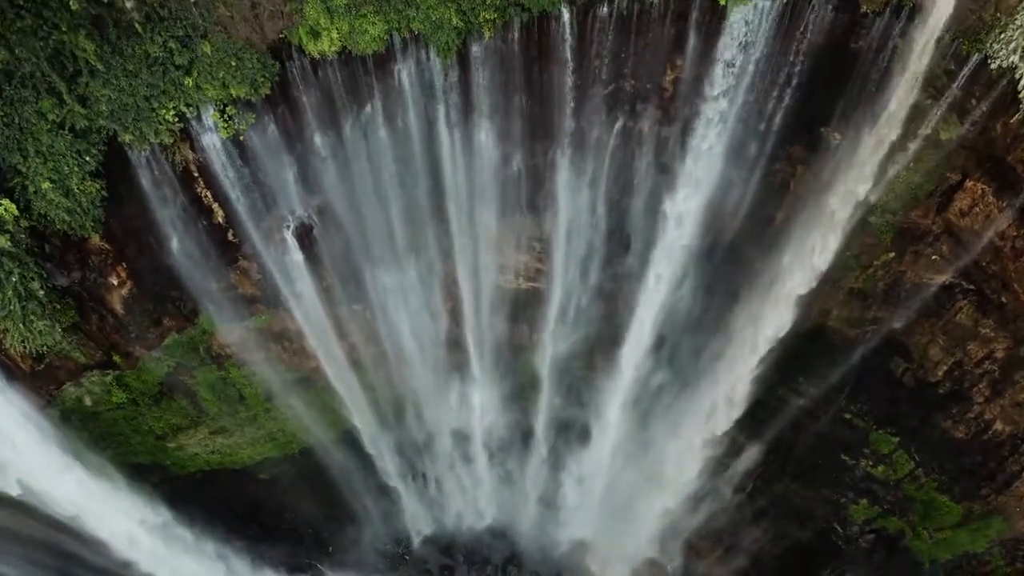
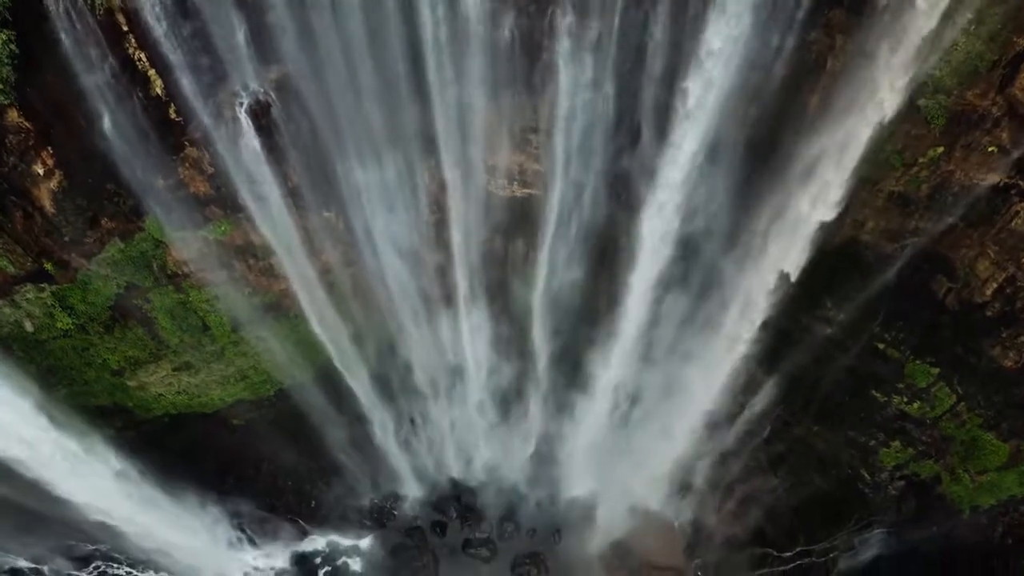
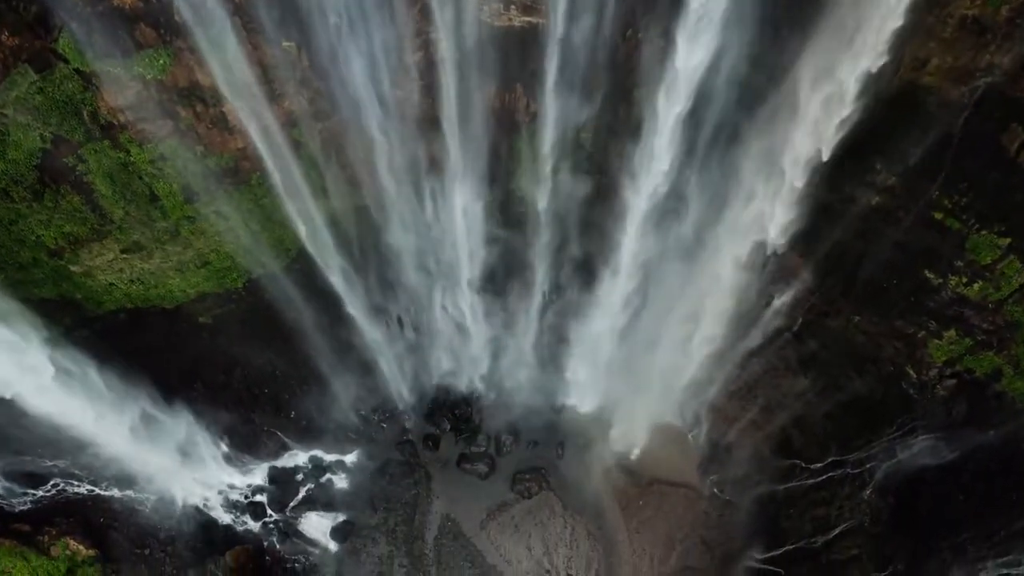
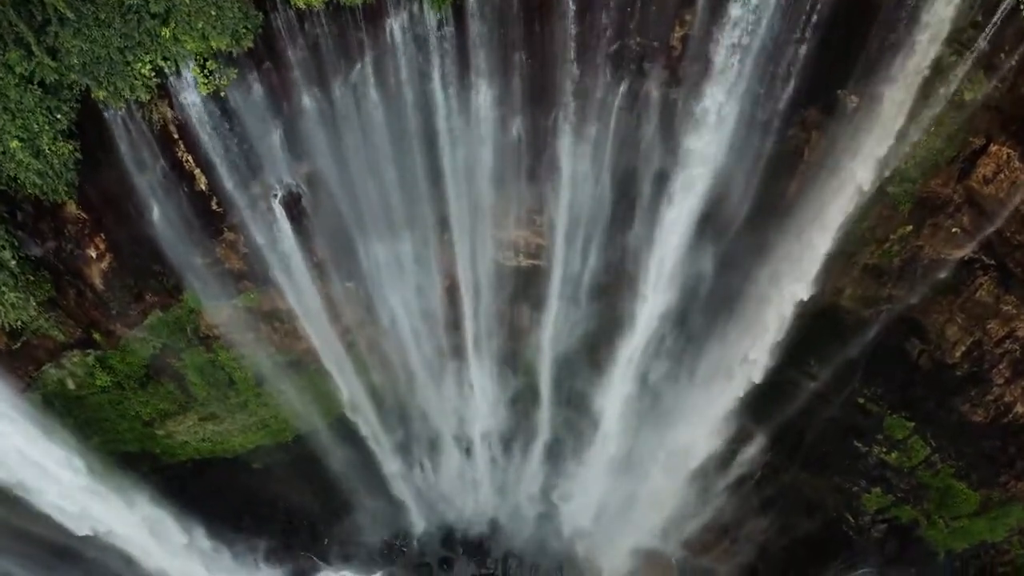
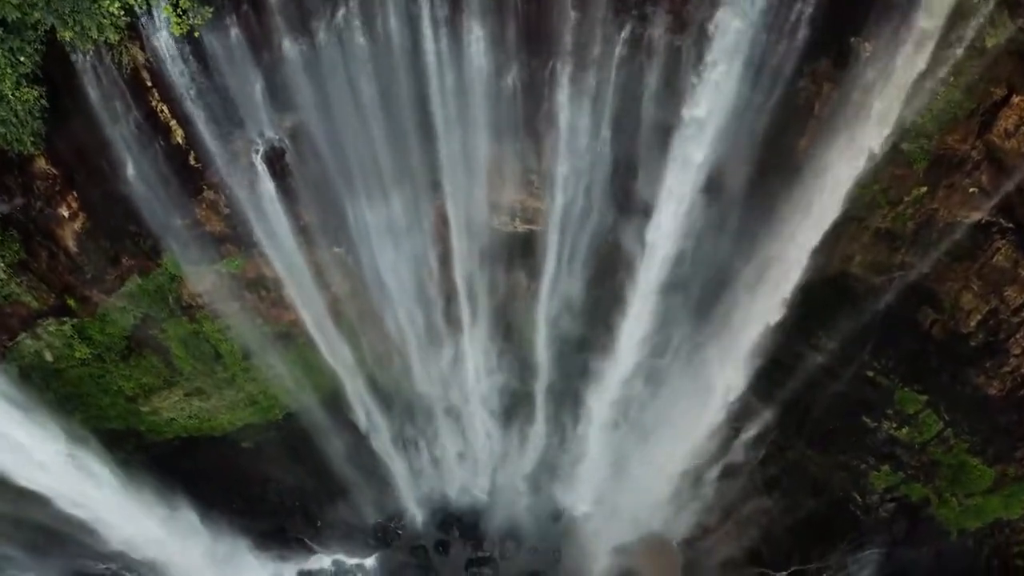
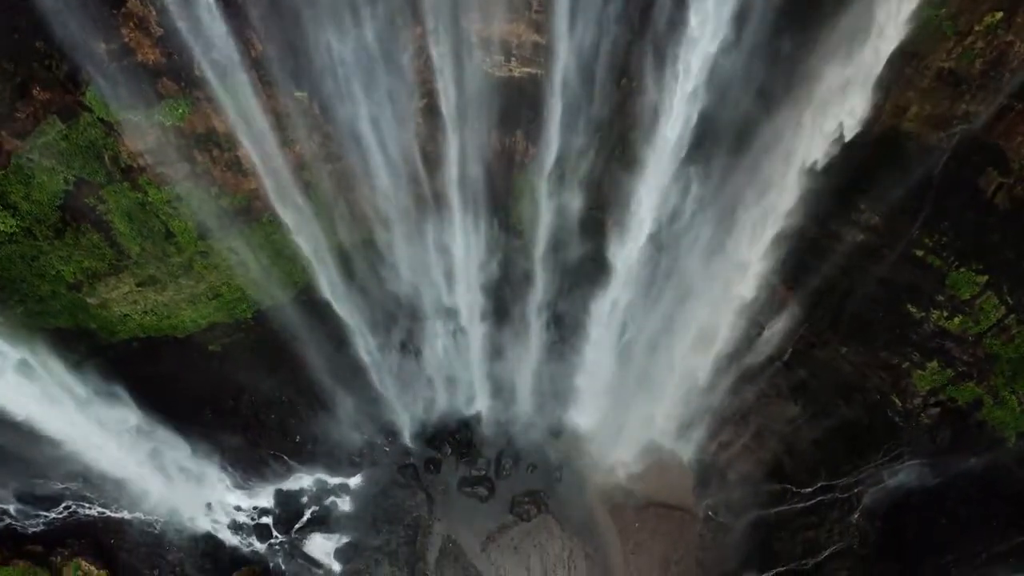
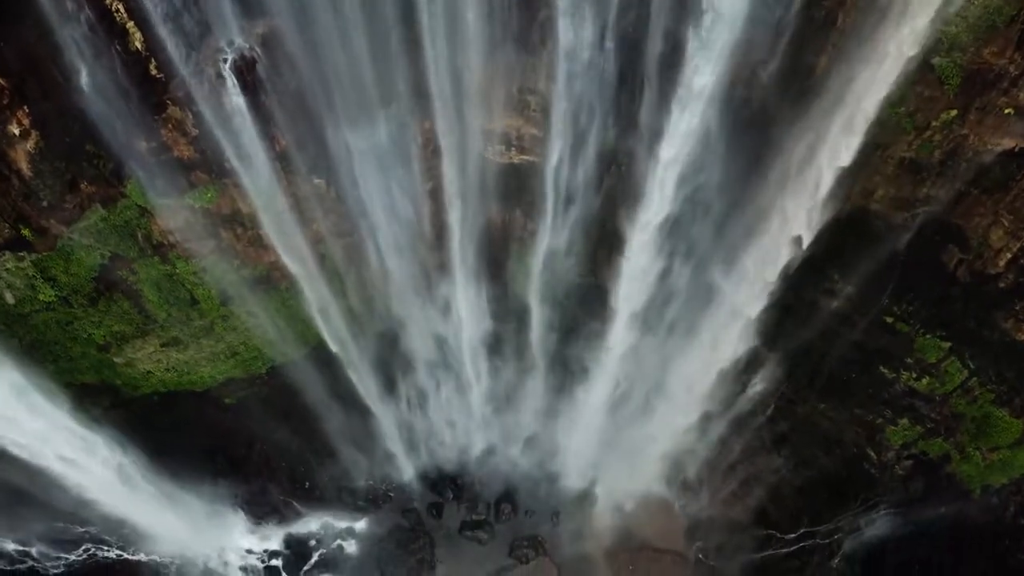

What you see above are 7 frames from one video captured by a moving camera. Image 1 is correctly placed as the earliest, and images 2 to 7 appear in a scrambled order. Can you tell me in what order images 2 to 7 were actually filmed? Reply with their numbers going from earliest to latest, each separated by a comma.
4, 5, 2, 7, 6, 3
